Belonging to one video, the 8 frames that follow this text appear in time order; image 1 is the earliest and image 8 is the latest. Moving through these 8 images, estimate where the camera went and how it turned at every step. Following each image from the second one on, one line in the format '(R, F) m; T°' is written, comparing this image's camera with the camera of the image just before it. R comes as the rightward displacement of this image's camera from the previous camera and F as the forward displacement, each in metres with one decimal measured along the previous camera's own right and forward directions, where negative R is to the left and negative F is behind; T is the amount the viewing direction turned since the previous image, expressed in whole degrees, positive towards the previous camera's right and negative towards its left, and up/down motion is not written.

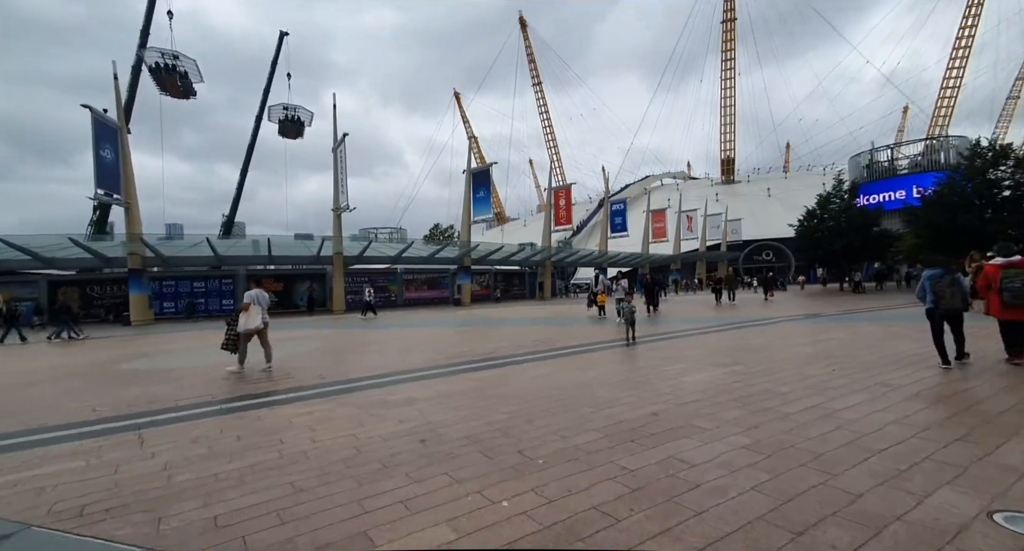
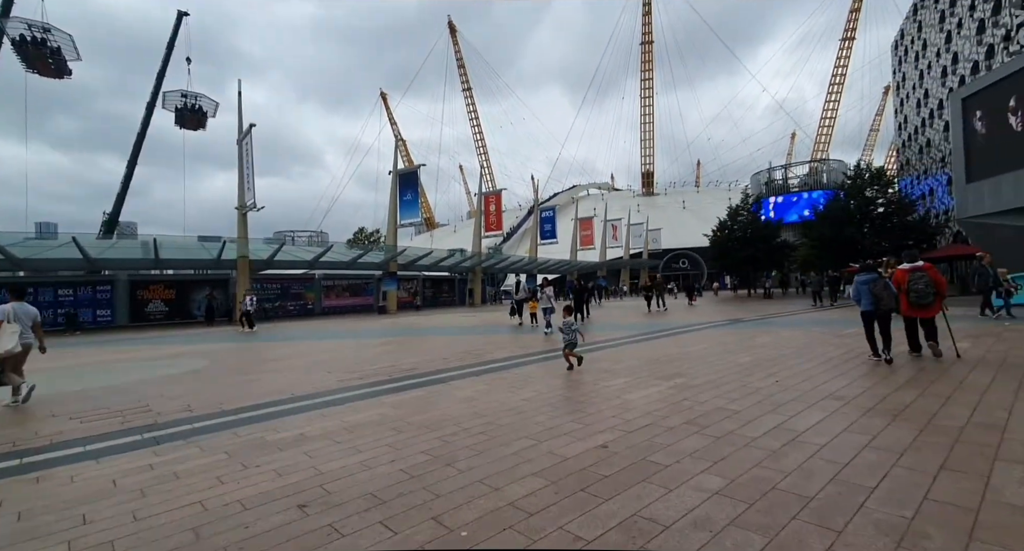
(+0.1, +0.9) m; +9°
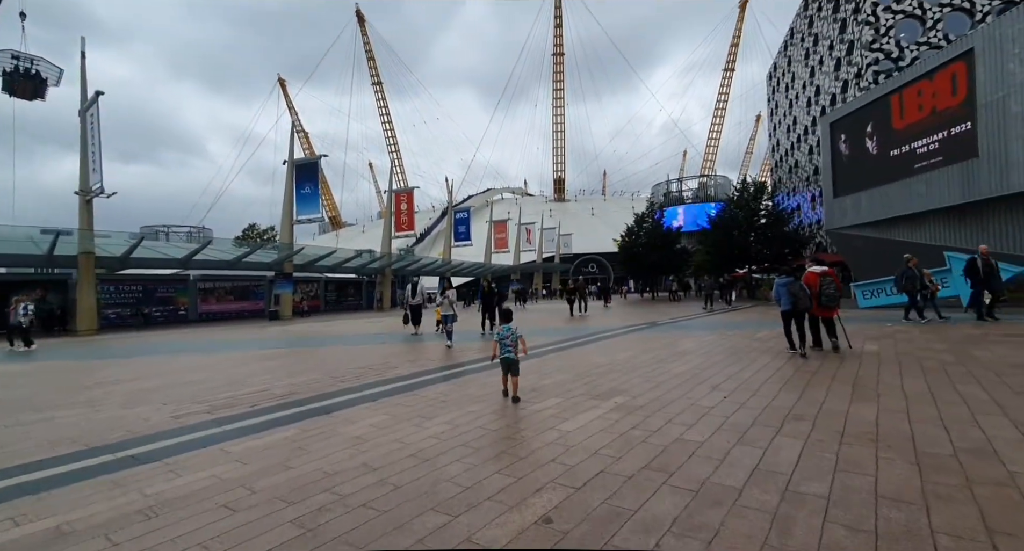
(+0.1, +1.2) m; +11°
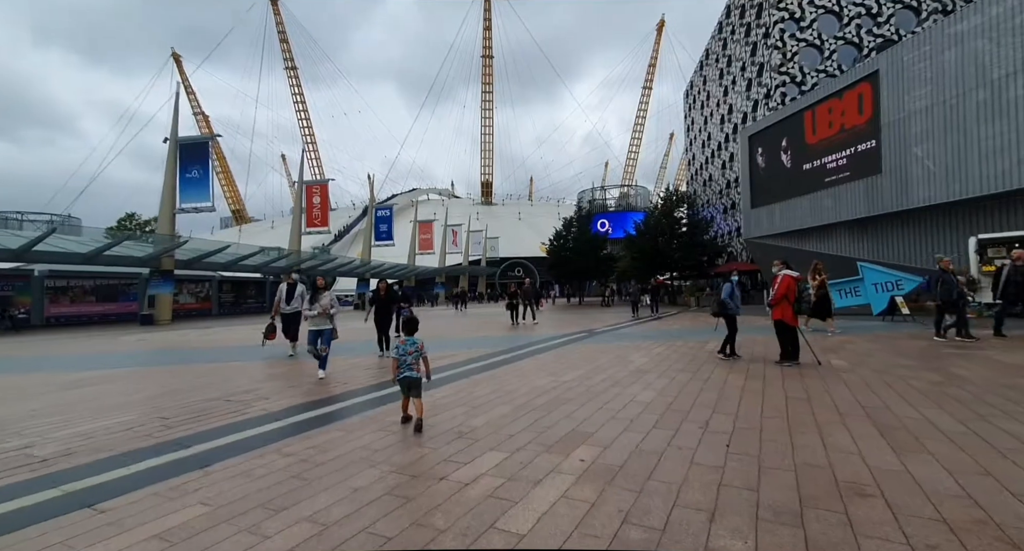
(+0.1, +1.8) m; +9°
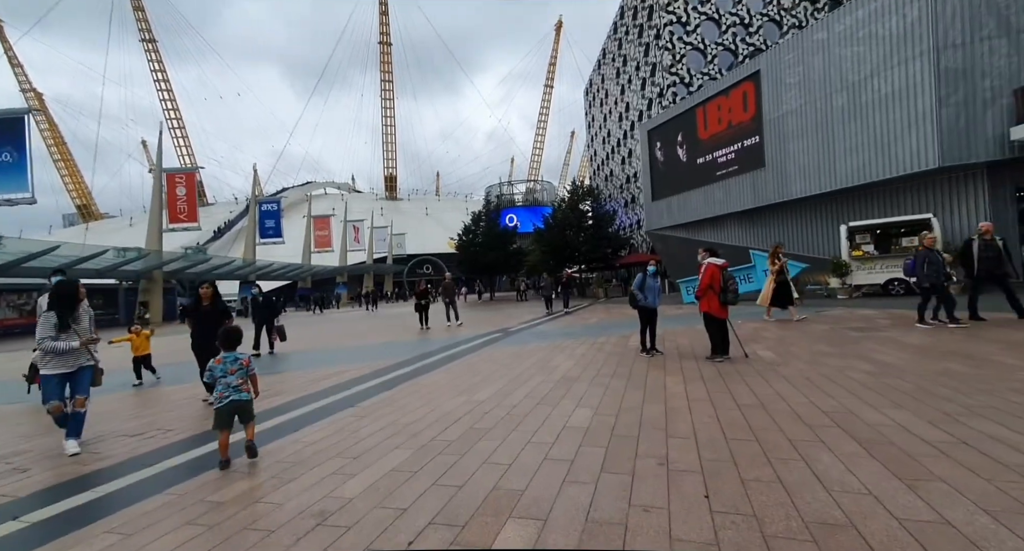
(+0.1, +1.3) m; +11°
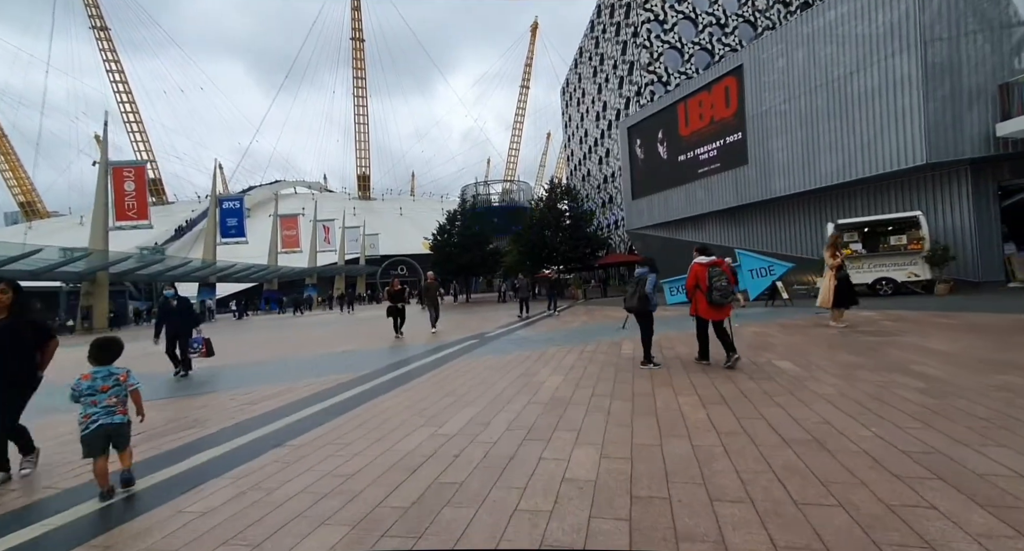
(0.0, +1.1) m; +3°
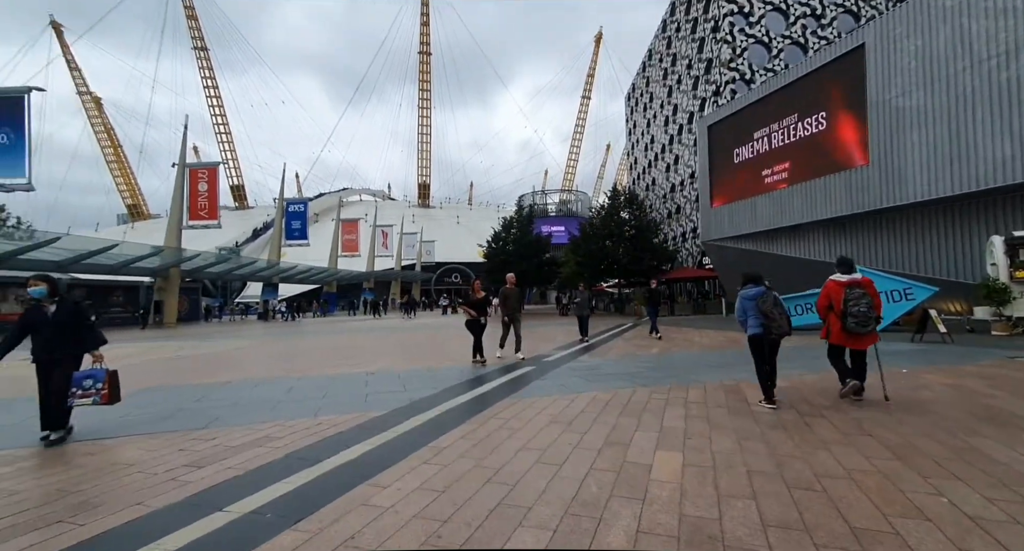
(-0.3, +2.3) m; -7°
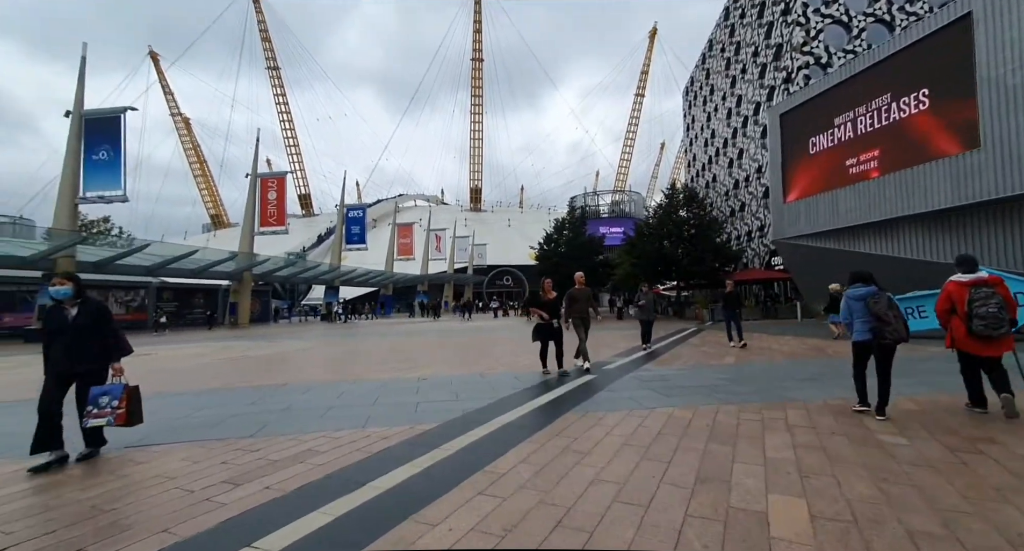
(-0.2, +0.6) m; -6°
